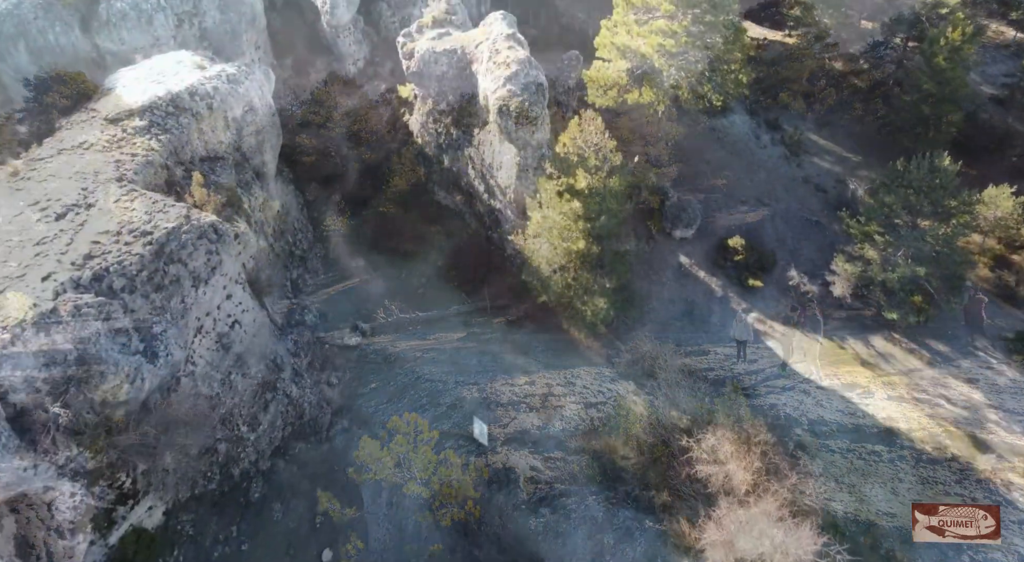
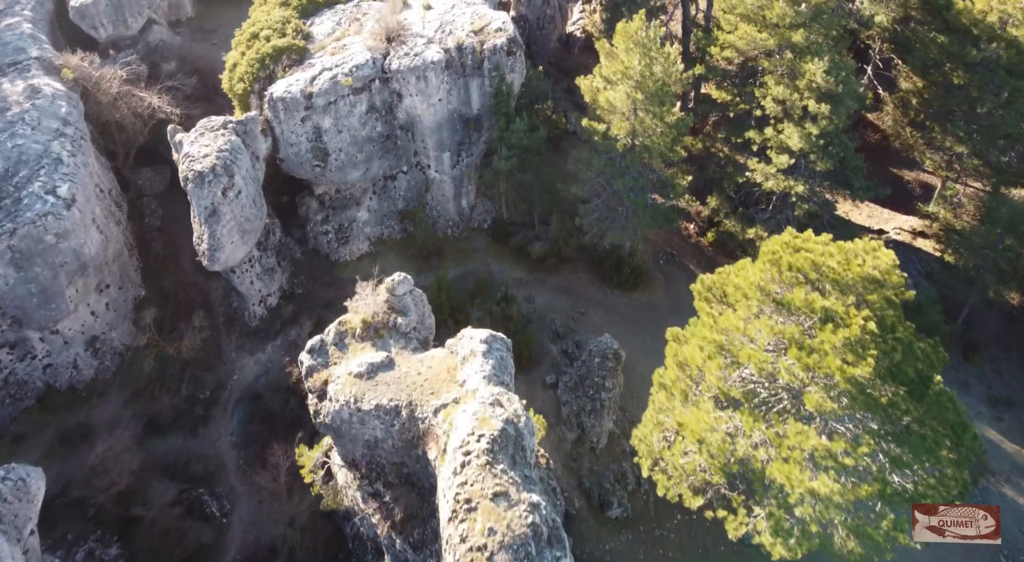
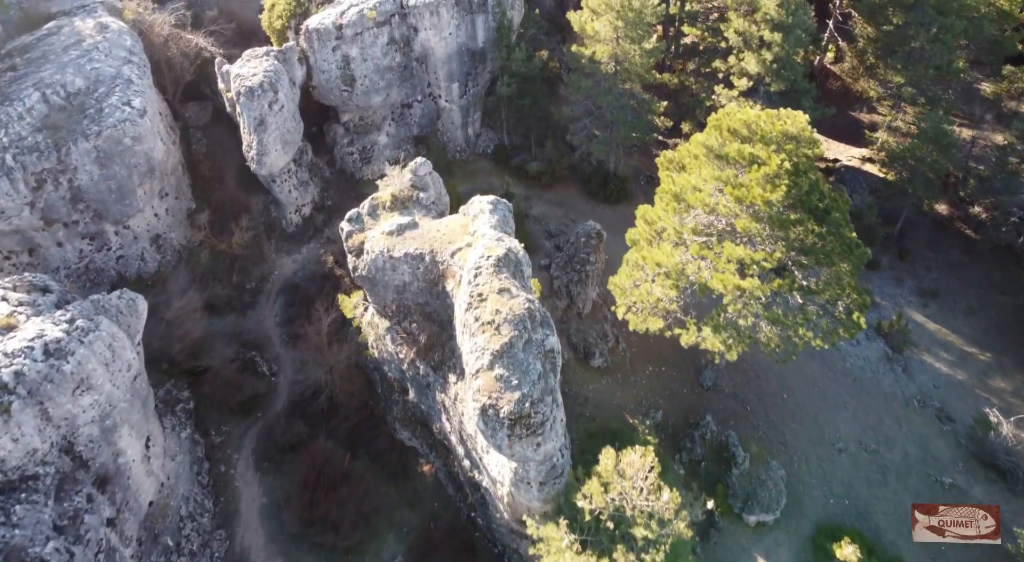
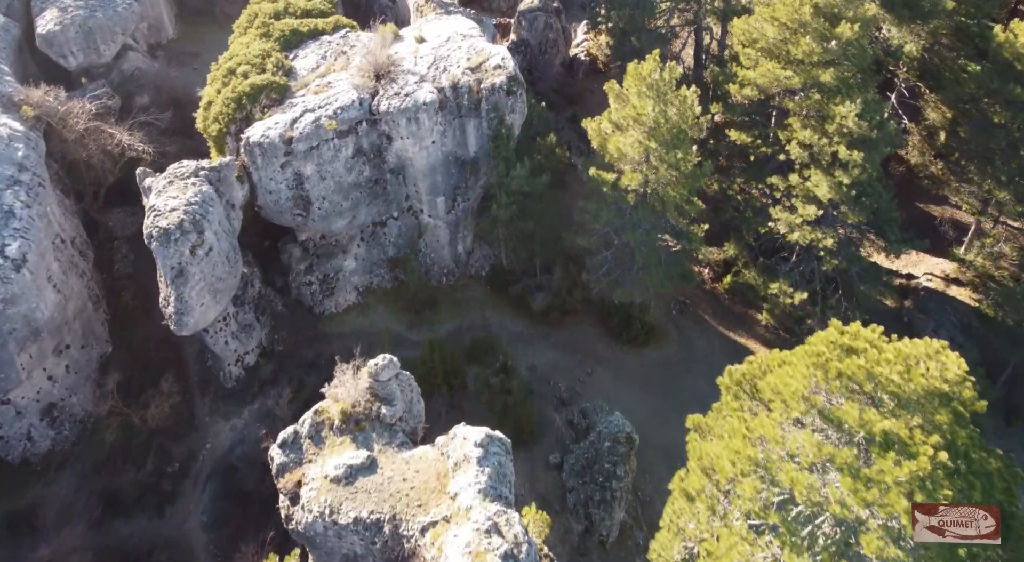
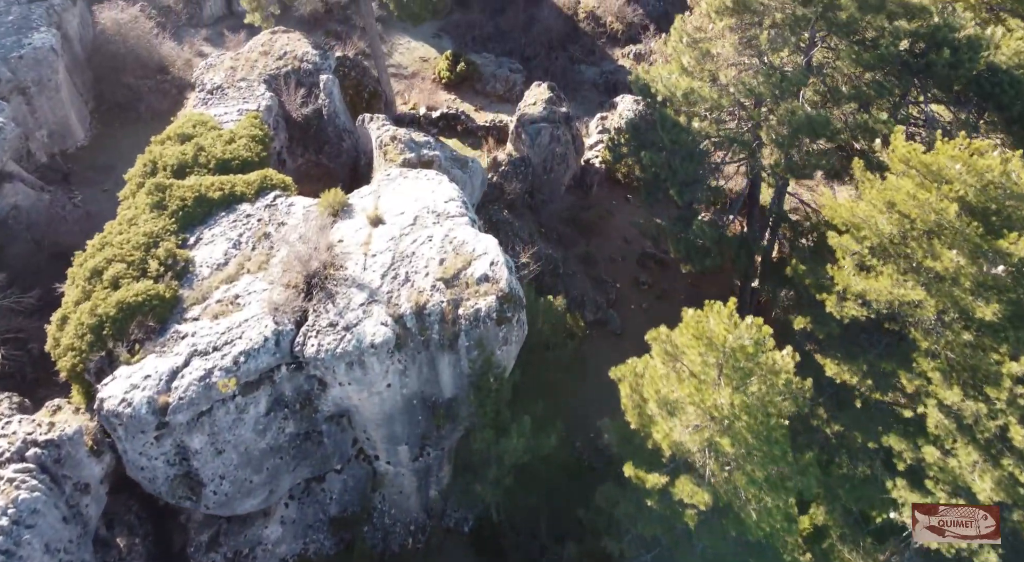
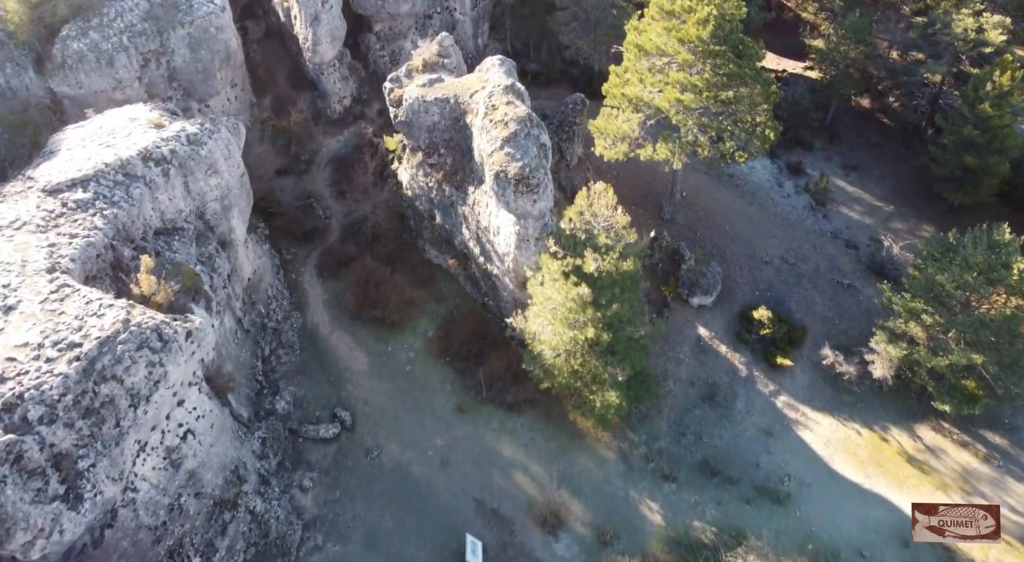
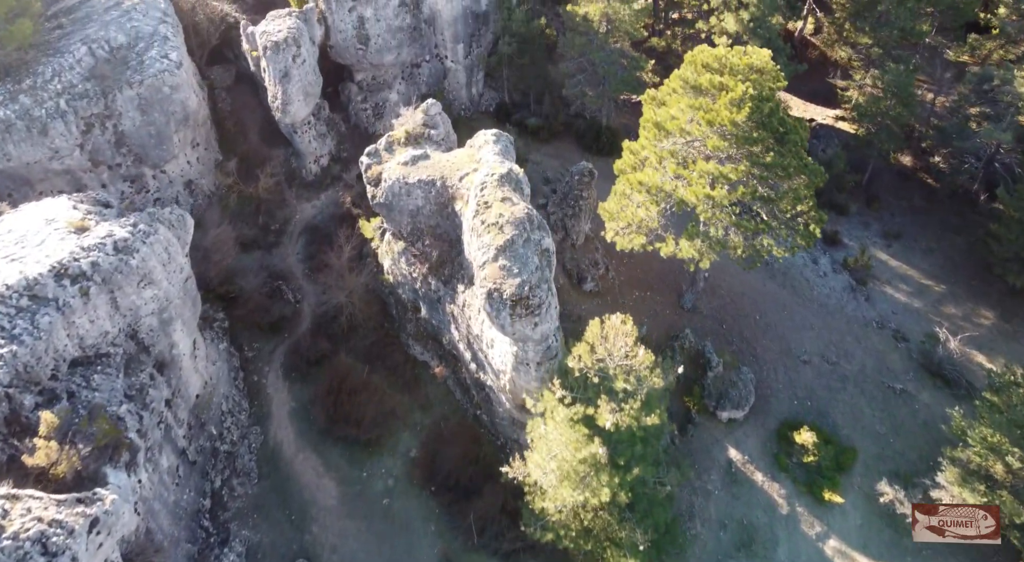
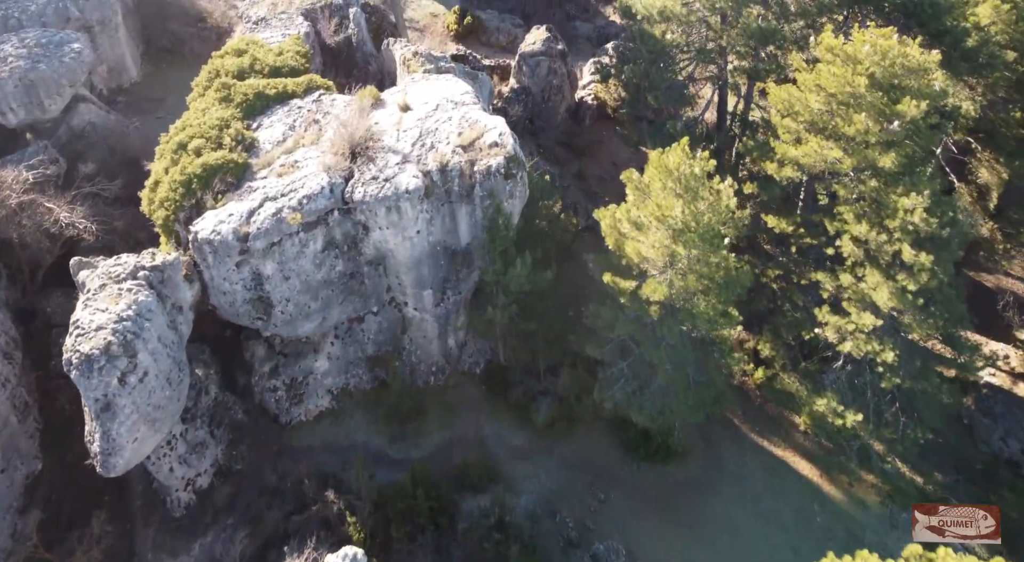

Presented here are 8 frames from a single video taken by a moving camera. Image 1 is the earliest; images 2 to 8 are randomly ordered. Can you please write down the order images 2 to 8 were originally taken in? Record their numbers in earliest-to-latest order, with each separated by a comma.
6, 7, 3, 2, 4, 8, 5
